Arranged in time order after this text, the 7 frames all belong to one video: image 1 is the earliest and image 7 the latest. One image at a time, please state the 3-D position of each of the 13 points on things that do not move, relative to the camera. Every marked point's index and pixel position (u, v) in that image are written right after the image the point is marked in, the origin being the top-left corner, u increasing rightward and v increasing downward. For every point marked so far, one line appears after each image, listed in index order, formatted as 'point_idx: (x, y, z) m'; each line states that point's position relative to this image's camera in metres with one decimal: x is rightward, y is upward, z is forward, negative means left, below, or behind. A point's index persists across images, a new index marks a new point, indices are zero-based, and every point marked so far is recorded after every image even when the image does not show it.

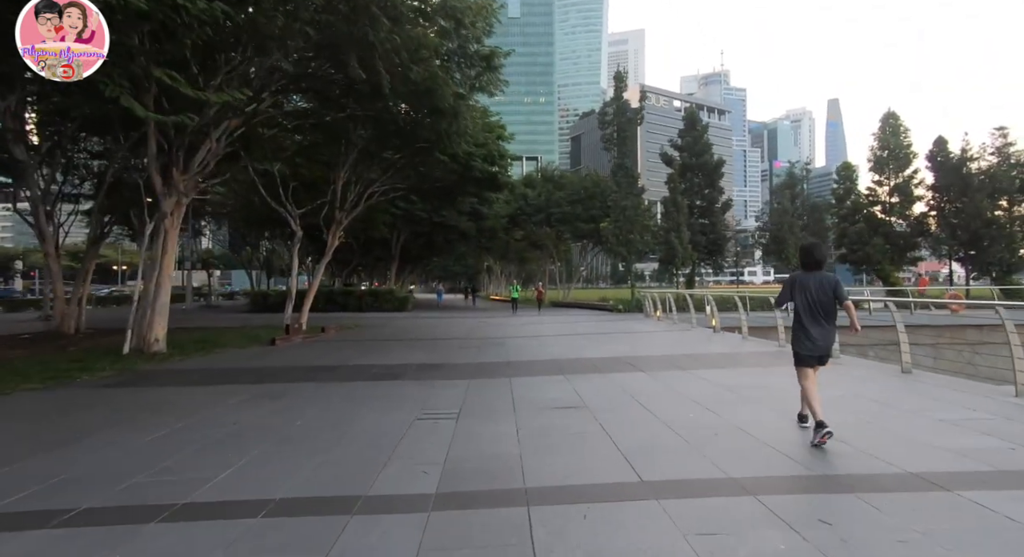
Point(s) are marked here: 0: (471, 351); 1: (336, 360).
0: (-1.0, -1.8, +13.5) m
1: (-3.9, -1.8, +12.5) m
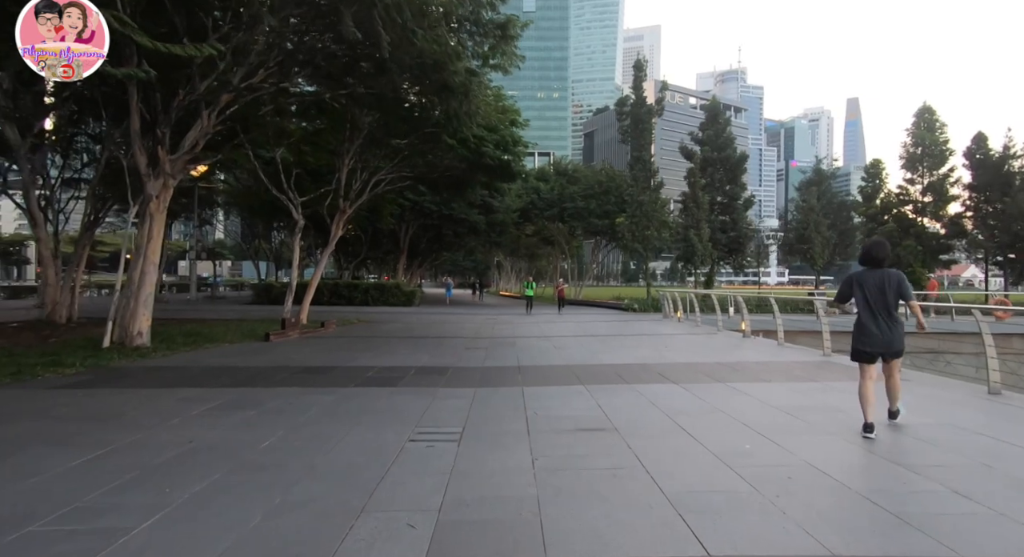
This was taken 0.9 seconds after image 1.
0: (-0.8, -1.6, +12.4) m
1: (-3.7, -1.6, +11.4) m
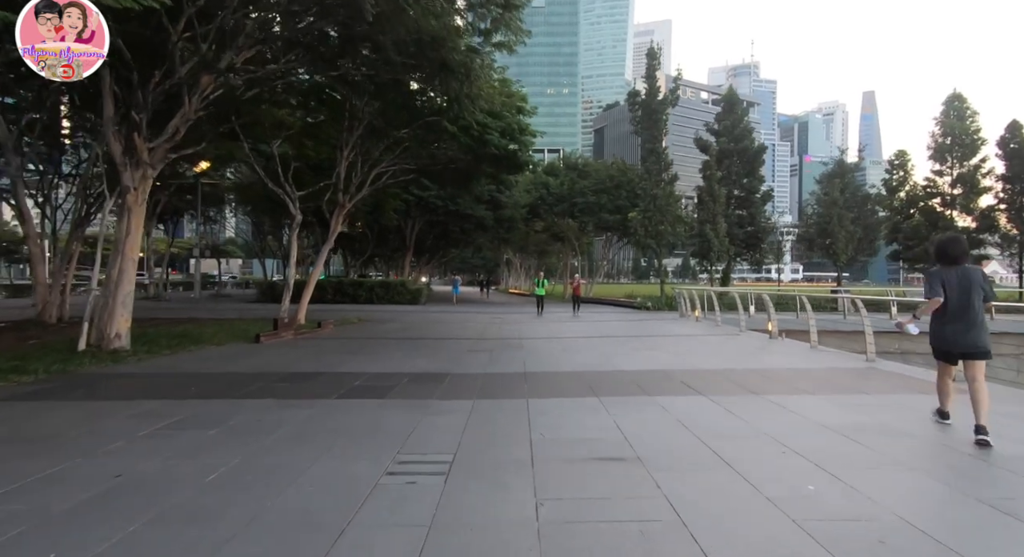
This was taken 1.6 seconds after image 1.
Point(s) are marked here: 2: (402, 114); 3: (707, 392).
0: (-0.6, -1.6, +11.4) m
1: (-3.6, -1.6, +10.4) m
2: (-3.5, +5.3, +17.8) m
3: (+2.6, -1.5, +7.5) m
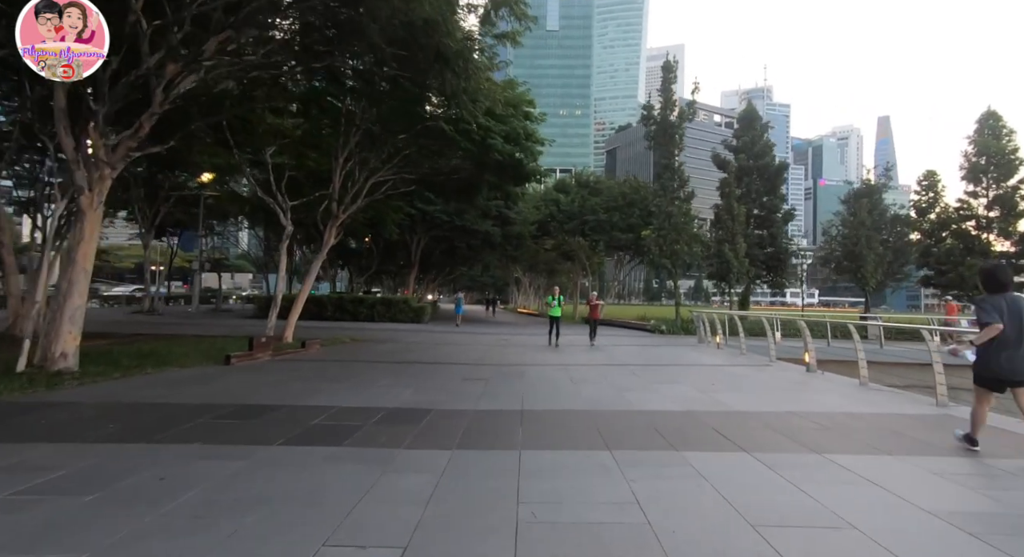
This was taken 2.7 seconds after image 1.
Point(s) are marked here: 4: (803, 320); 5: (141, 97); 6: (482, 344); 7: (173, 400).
0: (-0.7, -1.9, +9.9) m
1: (-3.6, -1.8, +8.9) m
2: (-3.3, +4.7, +16.6) m
3: (+2.5, -1.8, +5.9) m
4: (+6.5, -0.9, +12.5) m
5: (-7.6, +3.7, +11.5) m
6: (-1.0, -2.2, +18.4) m
7: (-5.0, -1.8, +8.2) m
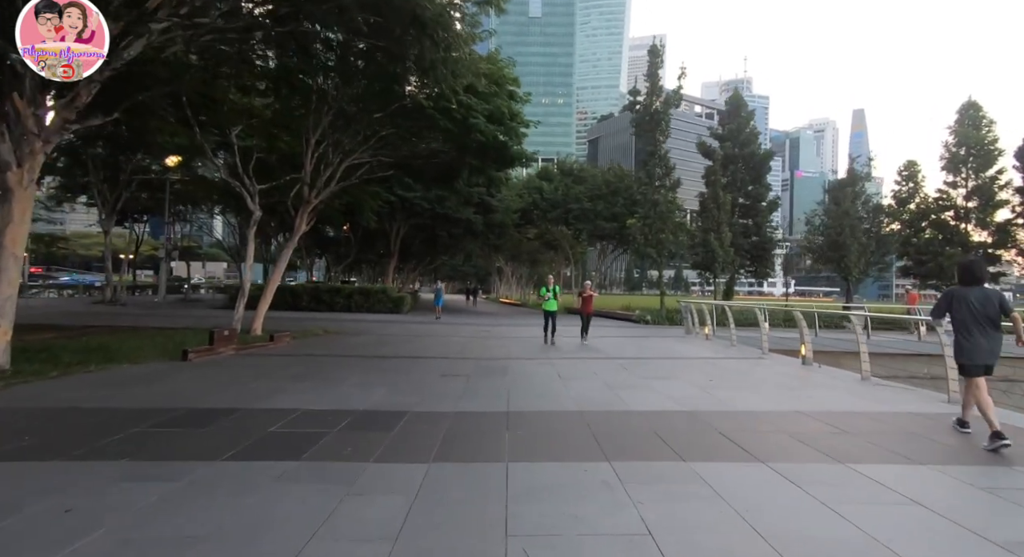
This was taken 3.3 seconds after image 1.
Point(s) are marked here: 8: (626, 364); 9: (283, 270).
0: (-1.0, -1.7, +9.1) m
1: (-3.9, -1.6, +8.1) m
2: (-3.8, +5.1, +15.6) m
3: (+2.4, -1.6, +5.3) m
4: (+6.1, -0.7, +12.0) m
5: (-7.9, +4.0, +10.4) m
6: (-1.5, -1.8, +17.6) m
7: (-5.2, -1.6, +7.3) m
8: (+2.3, -1.7, +11.4) m
9: (-7.6, +0.2, +18.6) m
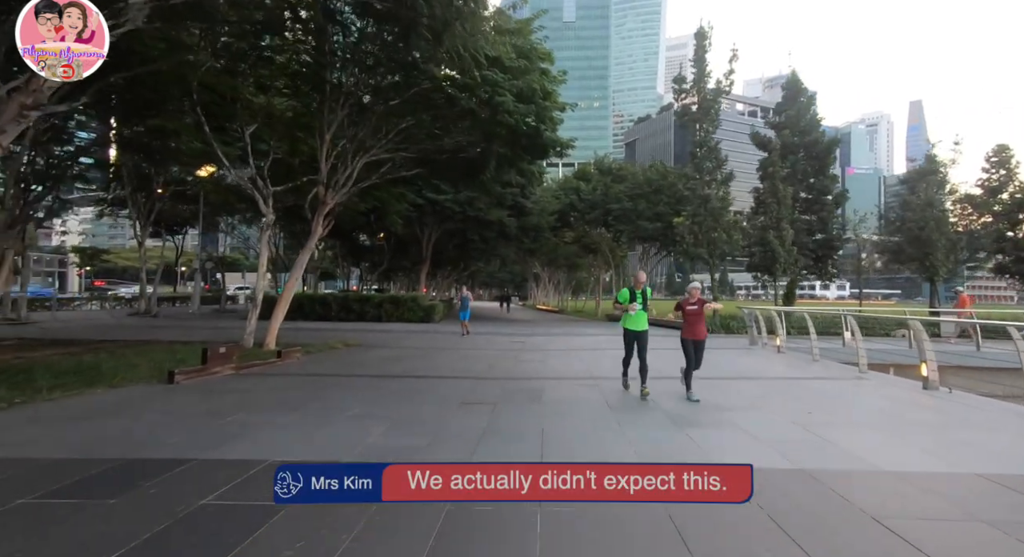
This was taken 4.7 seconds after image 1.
0: (-0.5, -1.8, +7.2) m
1: (-3.5, -1.7, +6.4) m
2: (-3.0, +4.9, +14.0) m
3: (+2.5, -1.6, +3.2) m
4: (+6.7, -0.7, +9.6) m
5: (-7.4, +3.8, +9.1) m
6: (-0.5, -2.0, +15.8) m
7: (-4.8, -1.7, +5.7) m
8: (+2.9, -1.8, +9.3) m
9: (-6.5, 0.0, +17.2) m
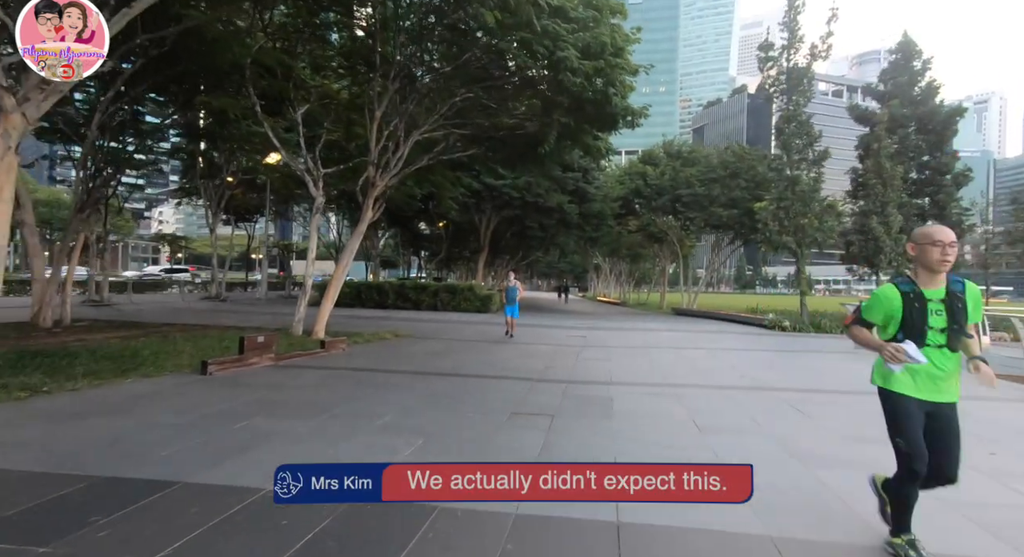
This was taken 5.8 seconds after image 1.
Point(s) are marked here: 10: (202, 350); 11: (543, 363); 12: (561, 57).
0: (+0.2, -1.6, +5.9) m
1: (-2.9, -1.6, +5.4) m
2: (-1.5, +5.2, +12.7) m
3: (+2.7, -1.6, +1.5) m
4: (+7.6, -0.6, +7.5) m
5: (-6.5, +4.1, +8.4) m
6: (+1.1, -1.7, +14.4) m
7: (-4.3, -1.5, +4.9) m
8: (+3.8, -1.6, +7.5) m
9: (-4.7, +0.4, +16.4) m
10: (-6.4, -1.4, +11.5) m
11: (+0.5, -1.6, +11.0) m
12: (+1.3, +4.6, +13.2) m
